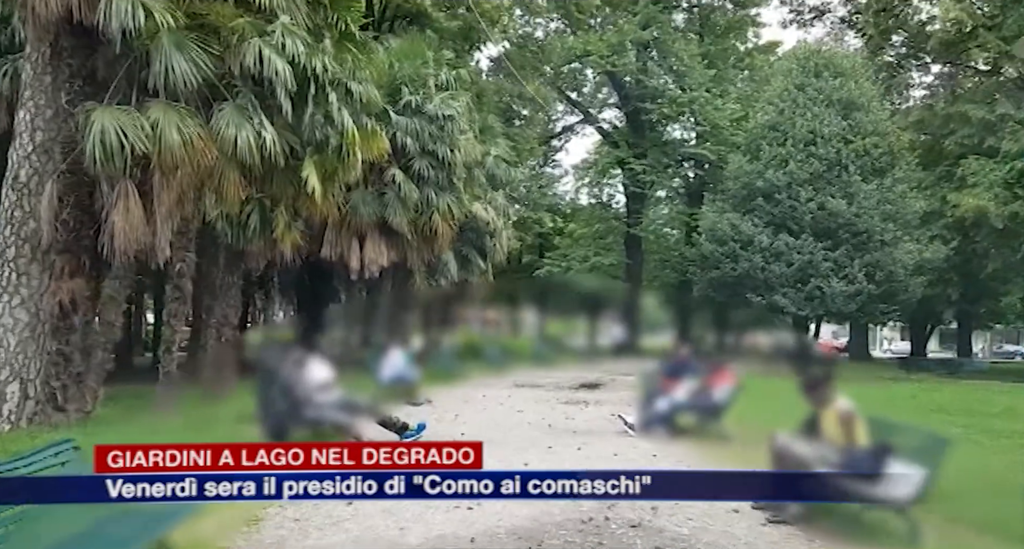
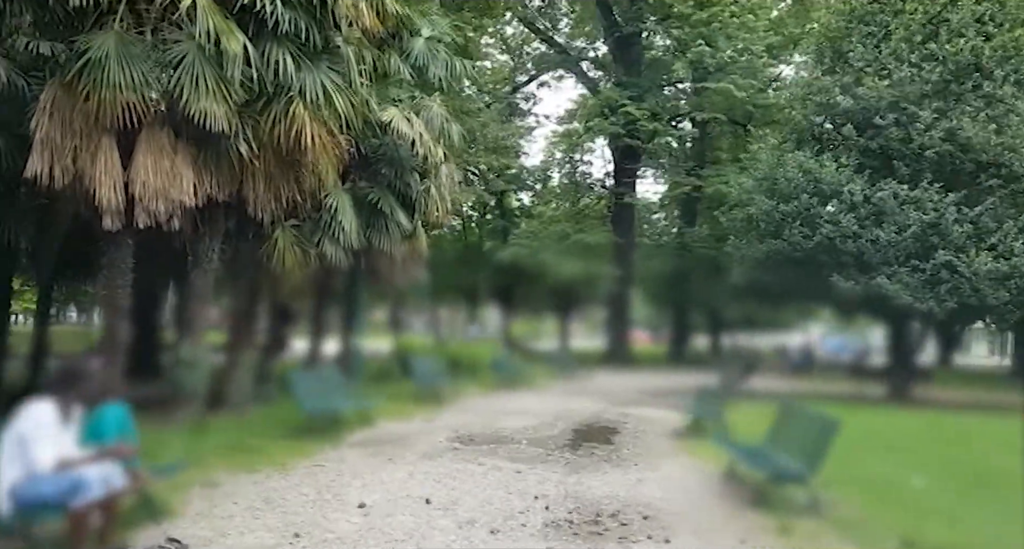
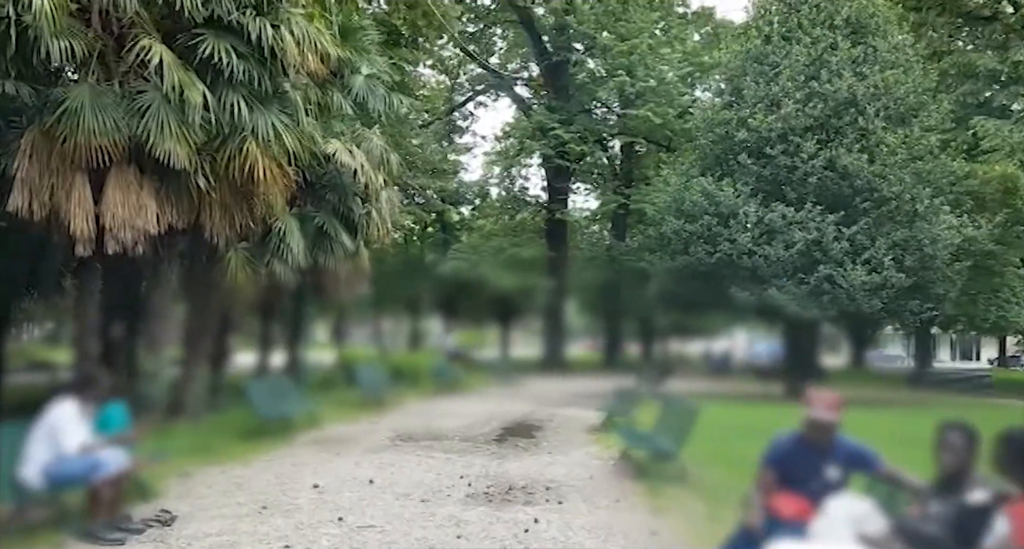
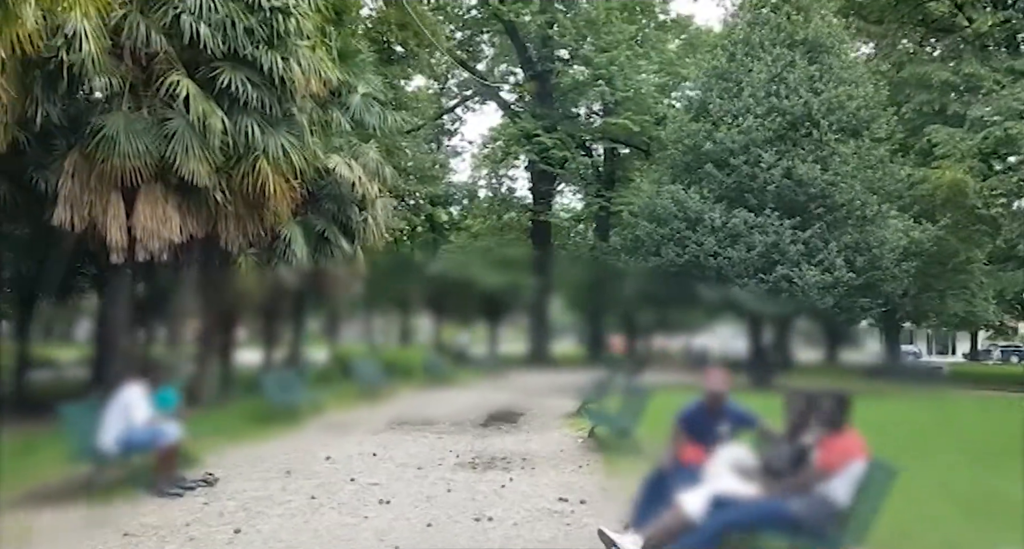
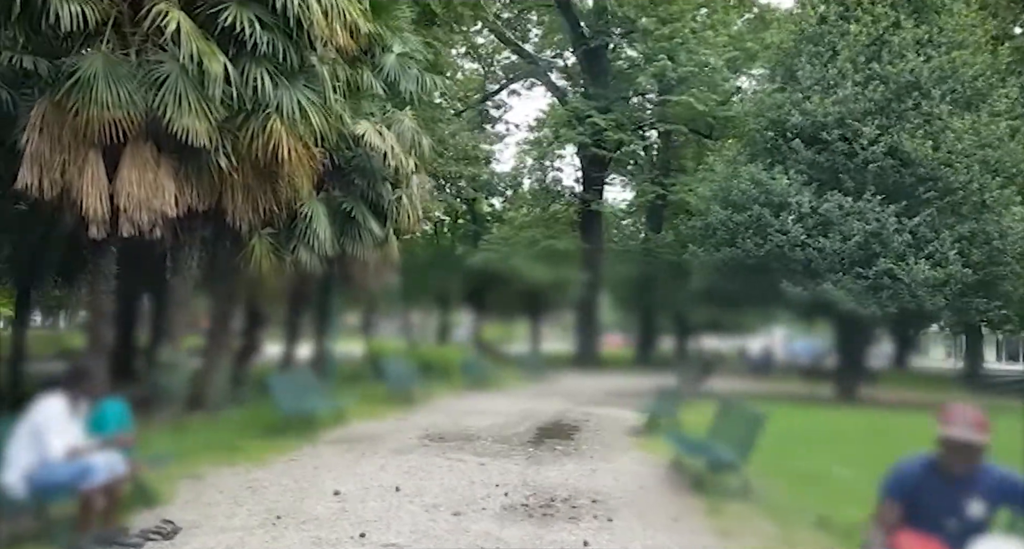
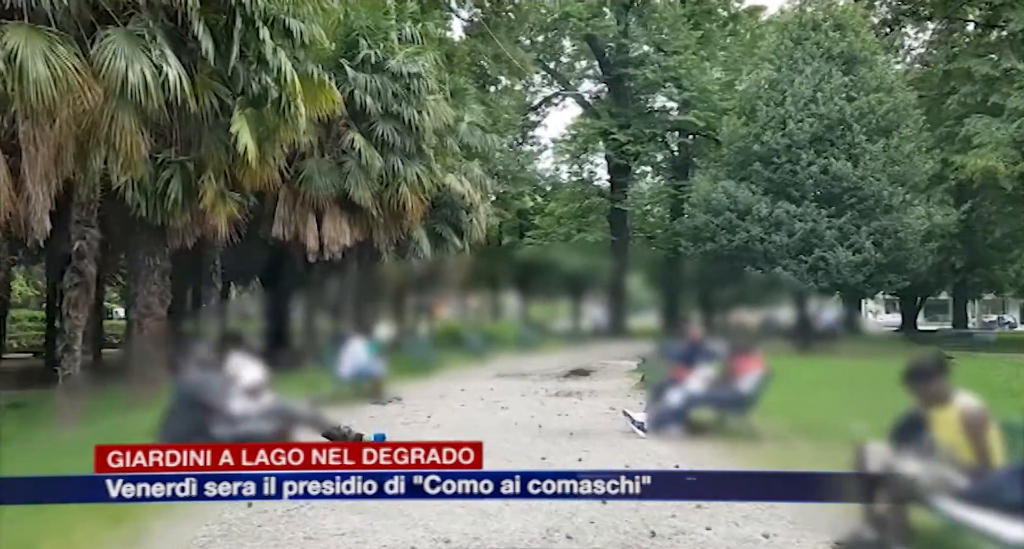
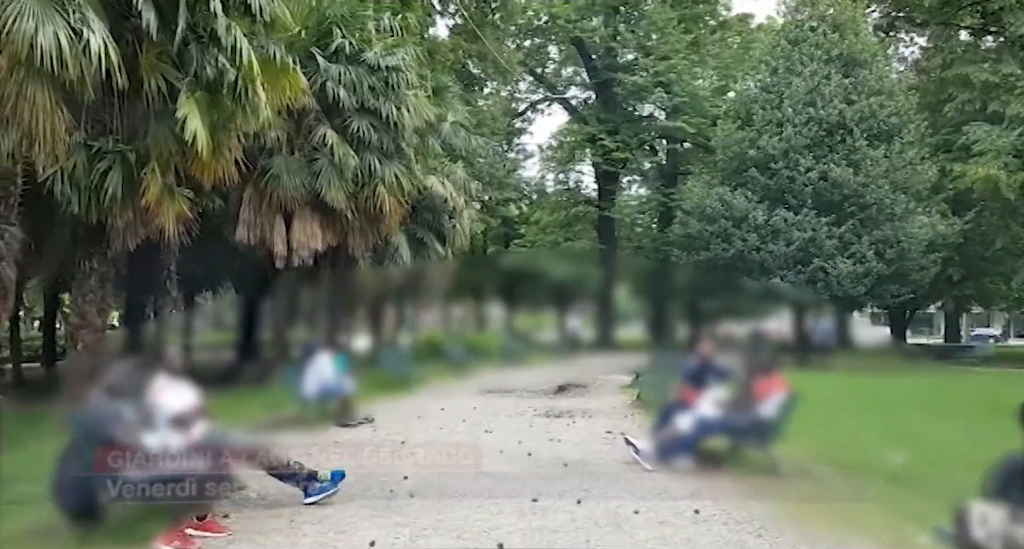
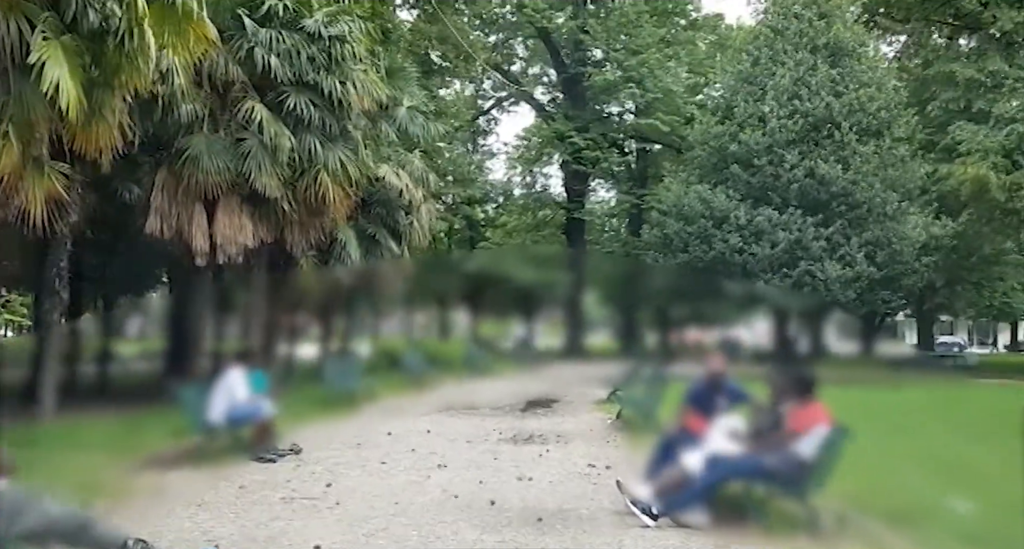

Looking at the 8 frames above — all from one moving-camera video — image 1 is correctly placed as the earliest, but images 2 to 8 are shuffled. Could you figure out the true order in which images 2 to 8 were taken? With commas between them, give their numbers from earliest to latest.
6, 7, 8, 4, 3, 5, 2
